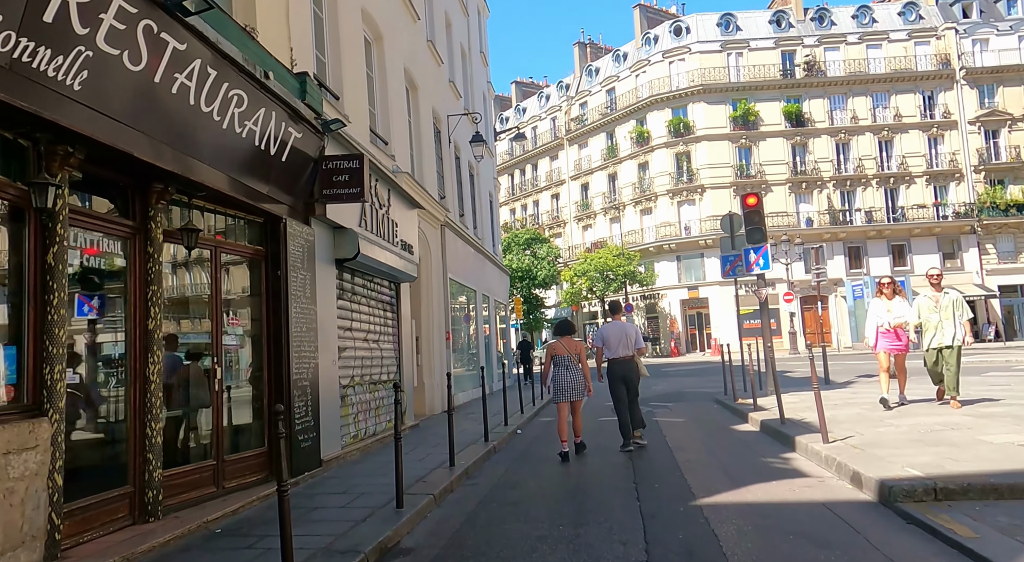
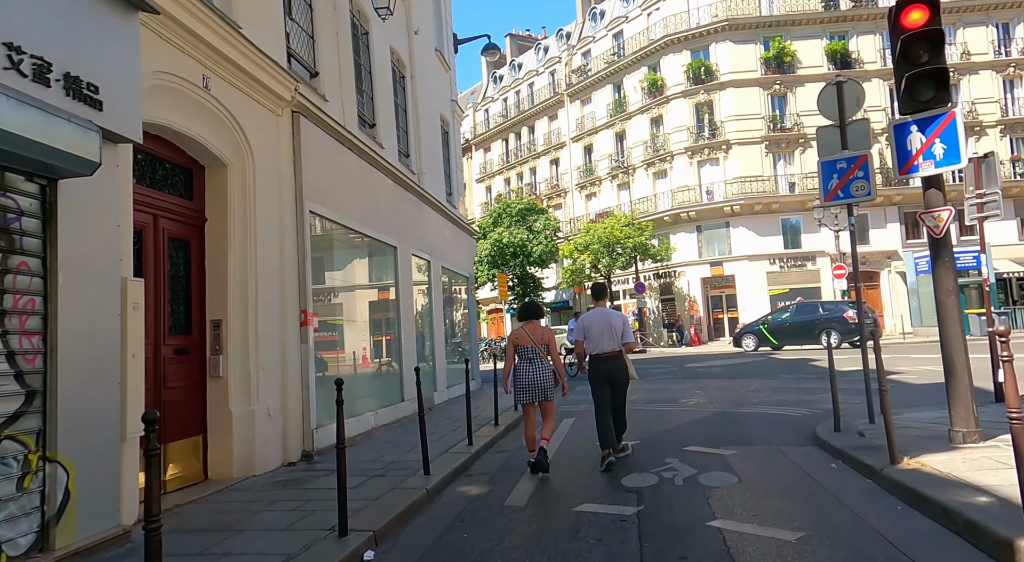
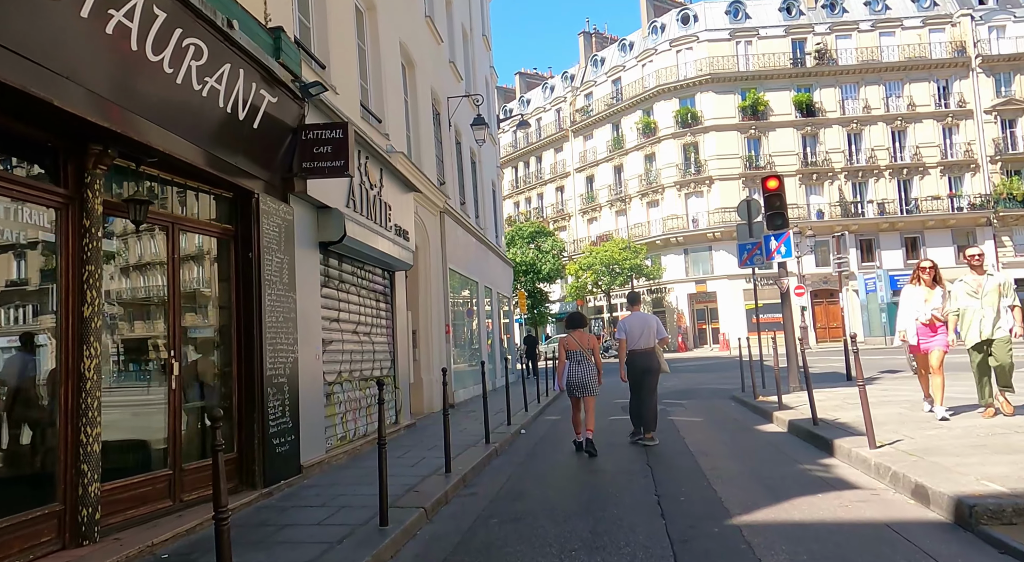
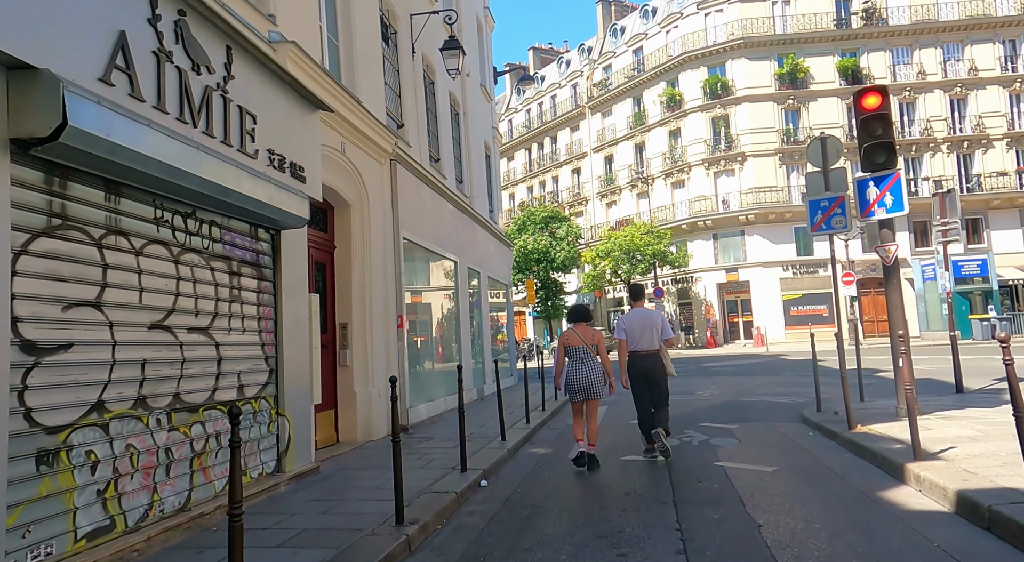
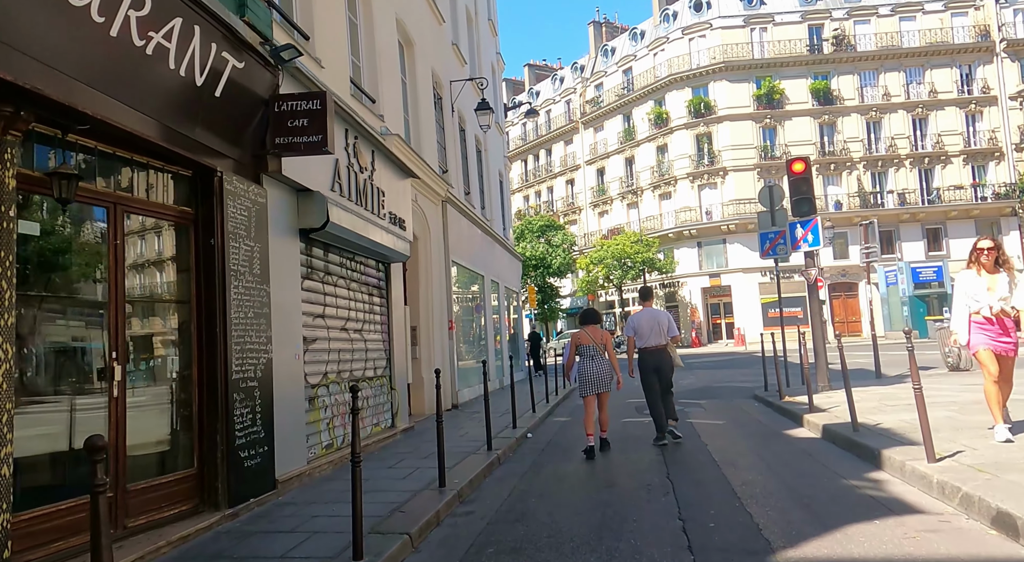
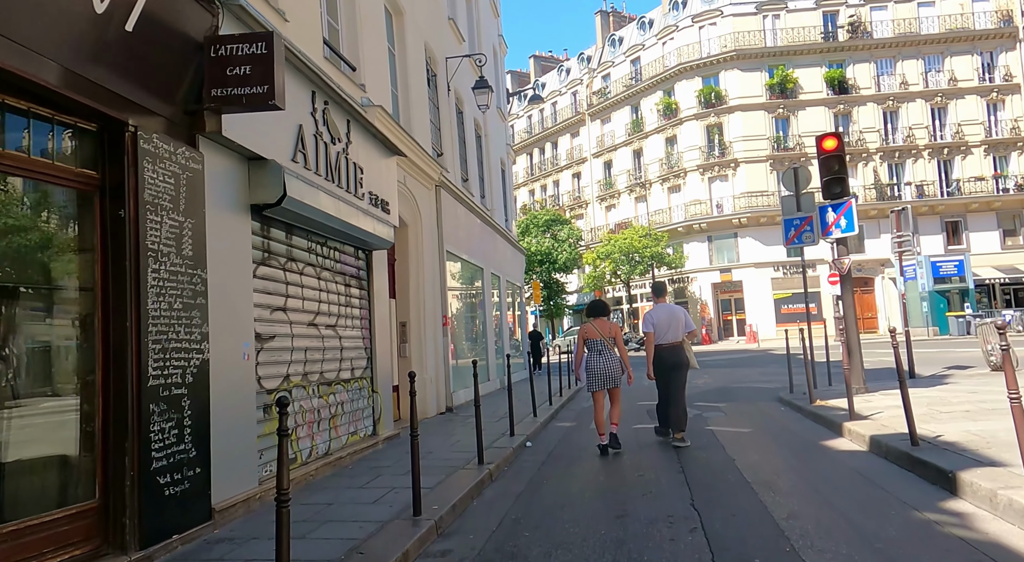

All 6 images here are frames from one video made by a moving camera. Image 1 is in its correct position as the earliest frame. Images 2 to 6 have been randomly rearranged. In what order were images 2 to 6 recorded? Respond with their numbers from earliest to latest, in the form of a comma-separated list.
3, 5, 6, 4, 2
